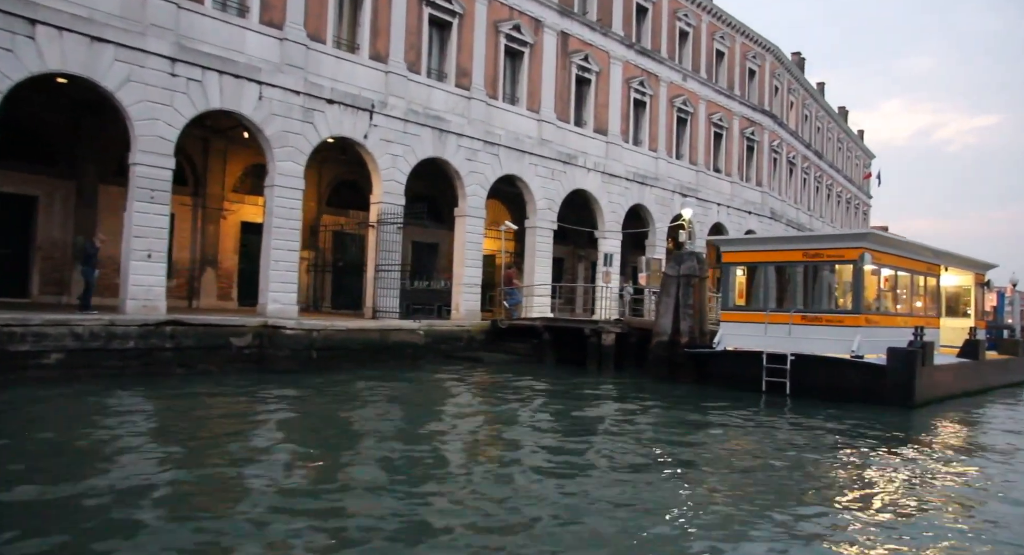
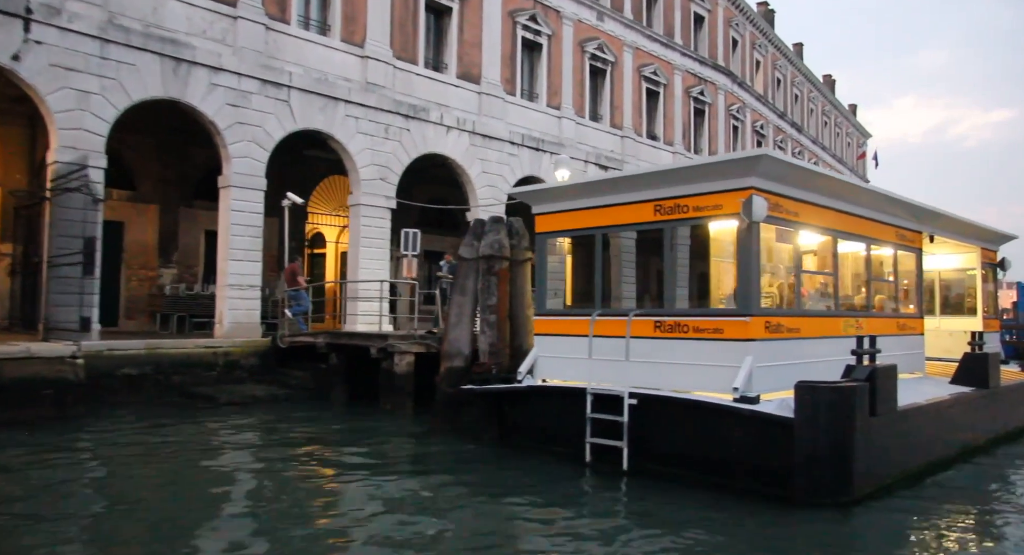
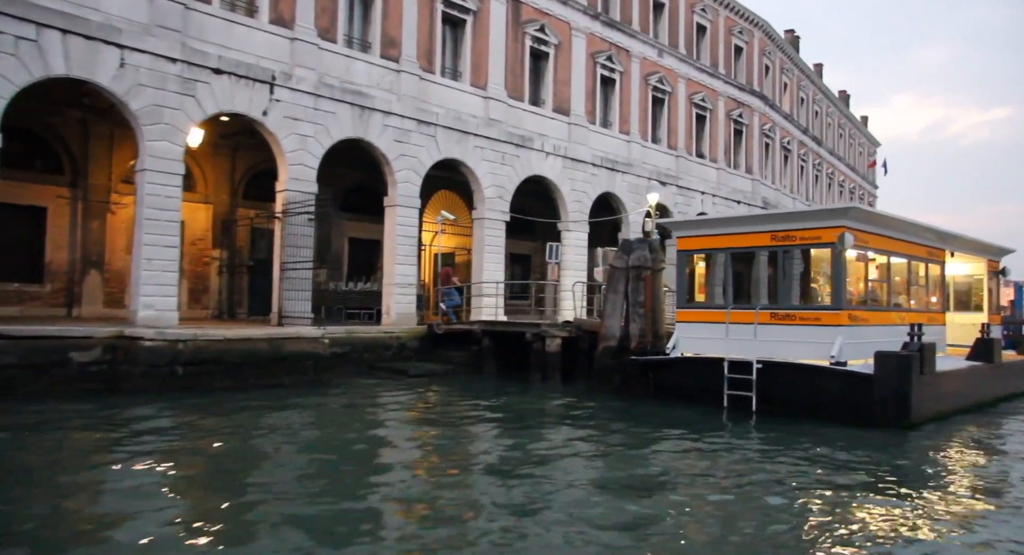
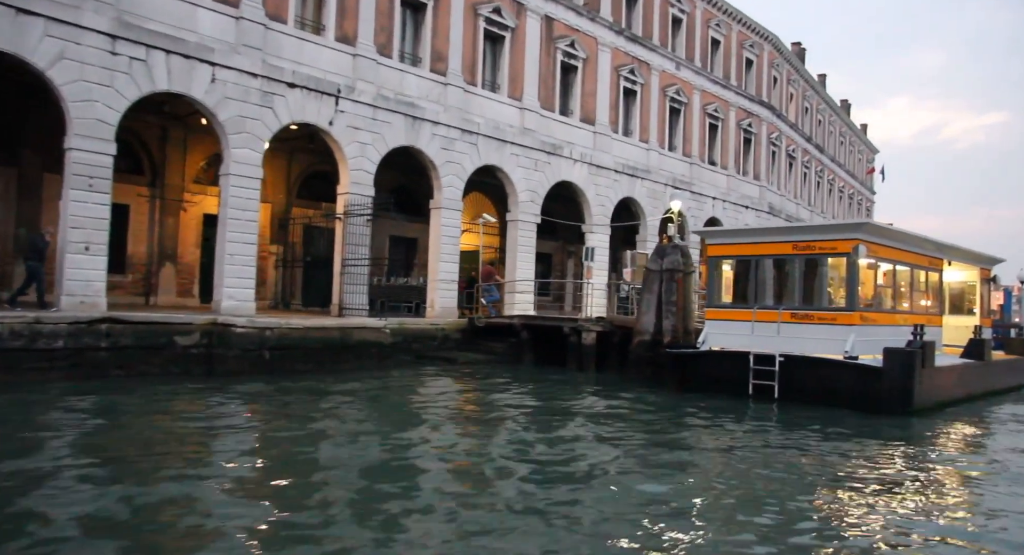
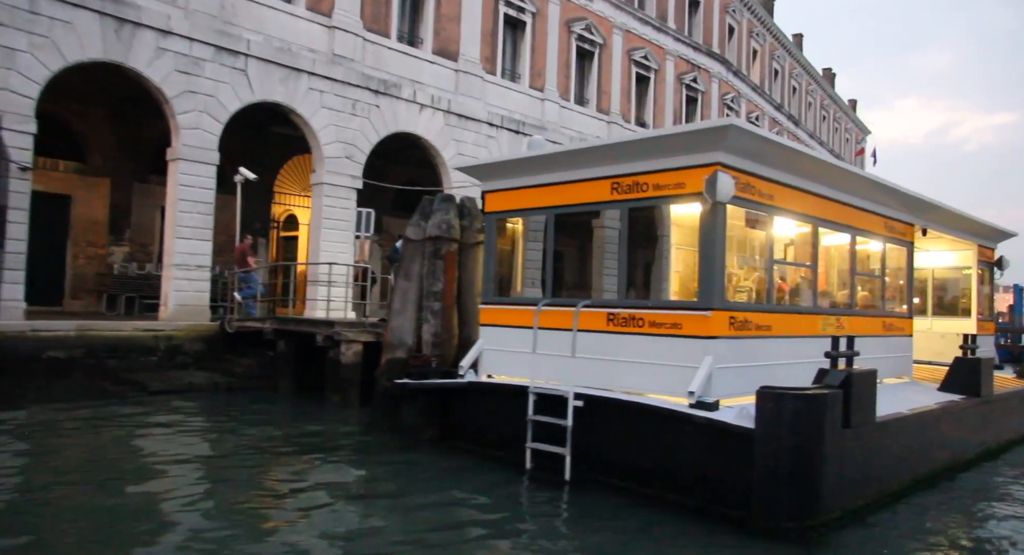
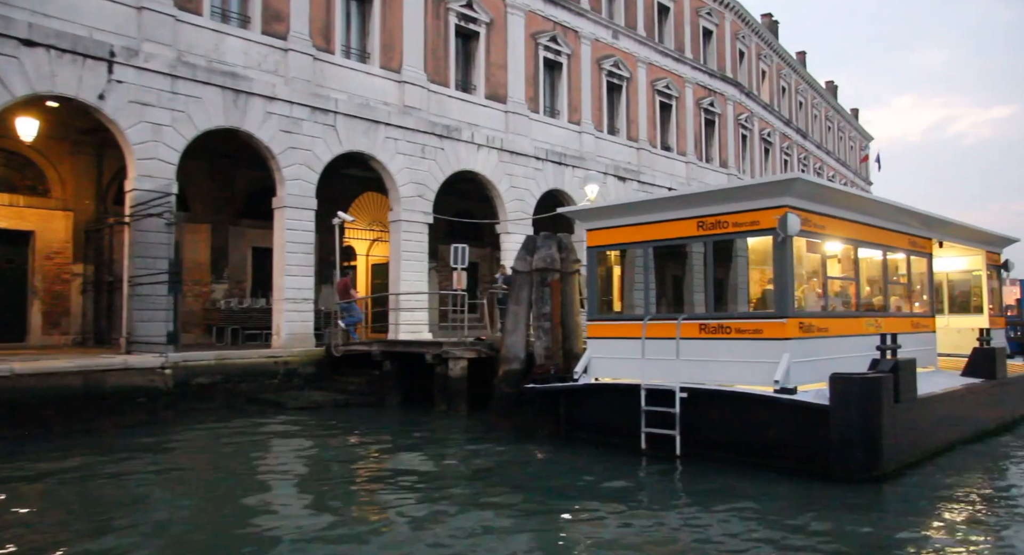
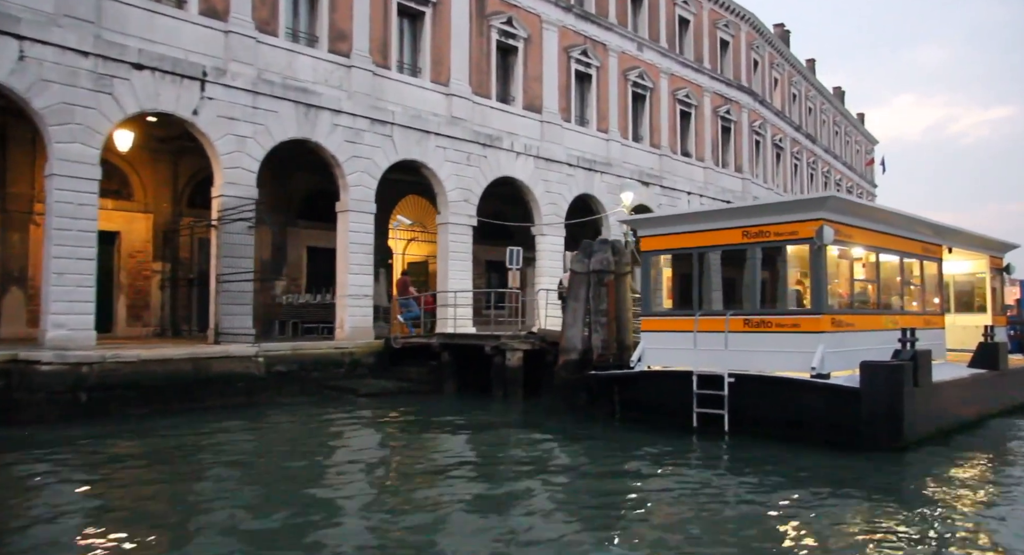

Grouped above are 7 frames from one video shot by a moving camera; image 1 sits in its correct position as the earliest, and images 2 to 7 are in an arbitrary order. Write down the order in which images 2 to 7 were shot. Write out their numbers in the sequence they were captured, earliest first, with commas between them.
4, 3, 7, 6, 2, 5
